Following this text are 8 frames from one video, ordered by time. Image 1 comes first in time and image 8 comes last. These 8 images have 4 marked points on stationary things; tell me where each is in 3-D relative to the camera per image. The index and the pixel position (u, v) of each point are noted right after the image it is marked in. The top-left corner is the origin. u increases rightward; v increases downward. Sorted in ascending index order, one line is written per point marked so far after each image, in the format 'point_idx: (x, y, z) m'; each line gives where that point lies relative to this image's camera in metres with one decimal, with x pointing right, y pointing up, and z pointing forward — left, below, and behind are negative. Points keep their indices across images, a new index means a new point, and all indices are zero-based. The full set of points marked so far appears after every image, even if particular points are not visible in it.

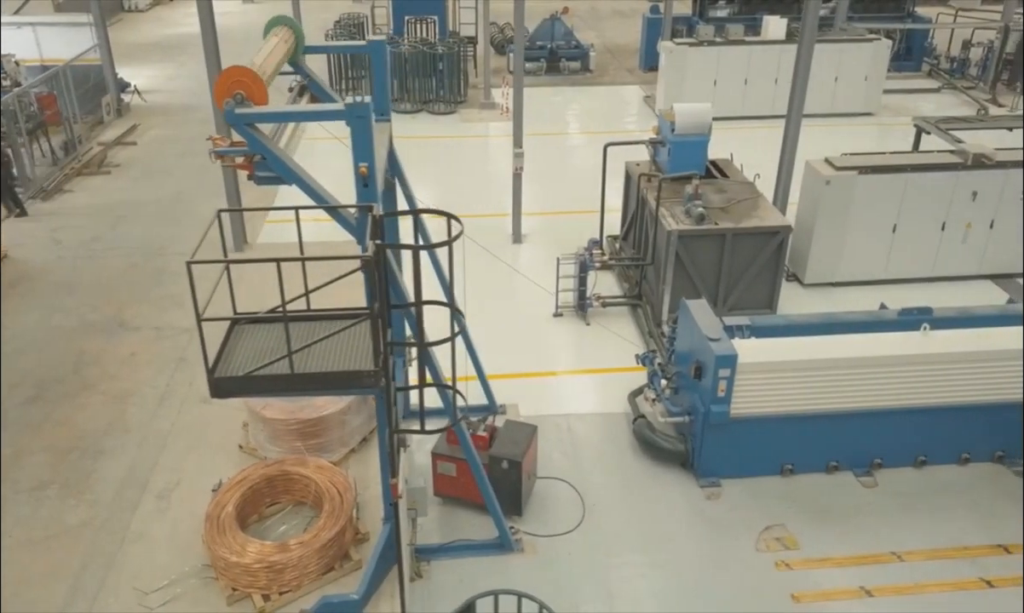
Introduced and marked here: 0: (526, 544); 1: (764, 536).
0: (+0.1, -1.9, +5.9) m
1: (+2.0, -1.9, +5.9) m
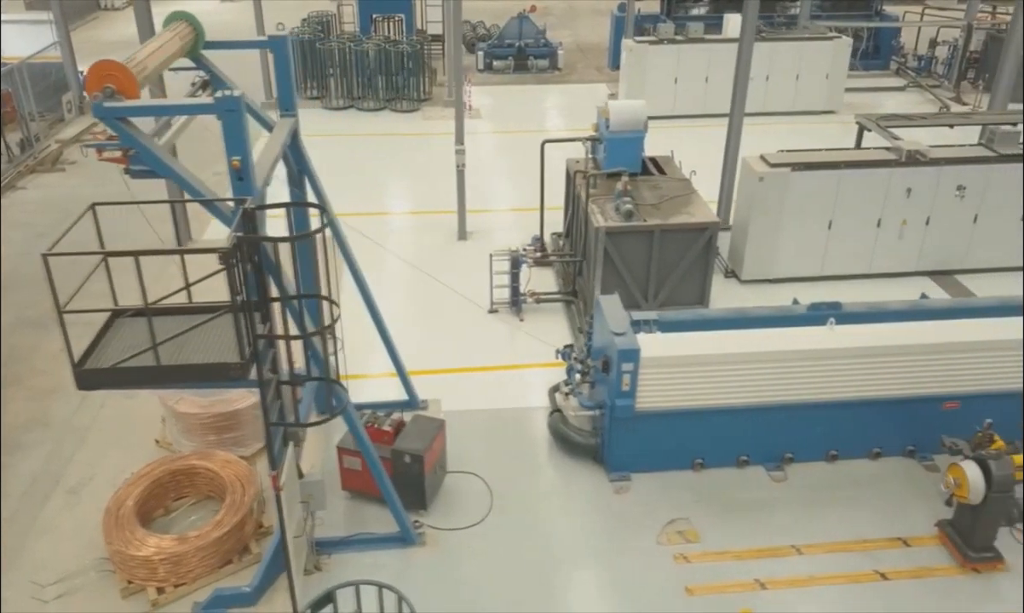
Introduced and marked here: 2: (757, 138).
0: (-0.7, -1.9, +5.9) m
1: (+1.2, -1.8, +6.0) m
2: (+4.8, +3.3, +14.3) m
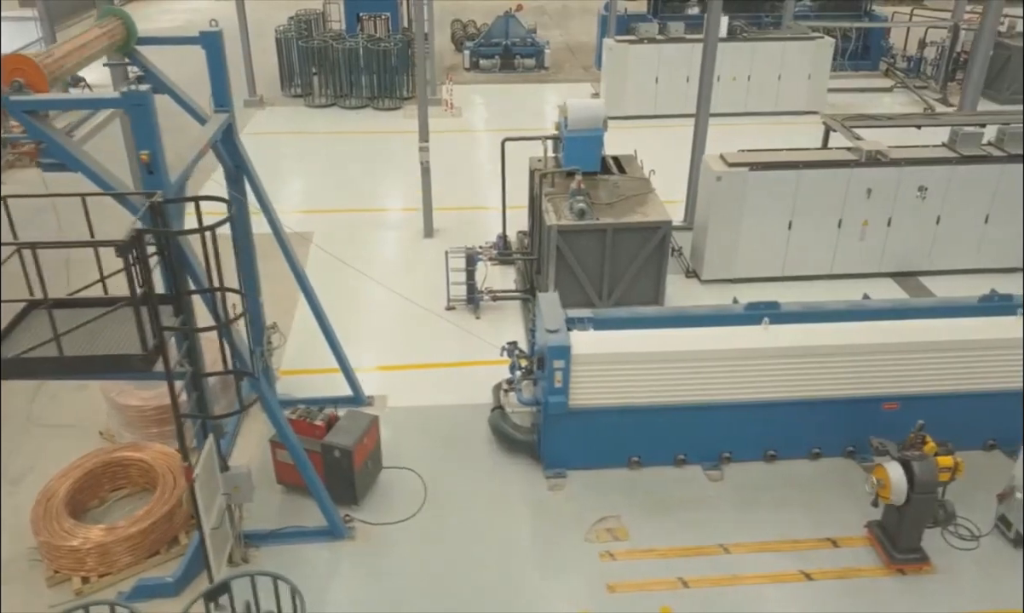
0: (-1.3, -1.8, +5.9) m
1: (+0.7, -1.8, +6.0) m
2: (+4.3, +3.3, +14.2) m
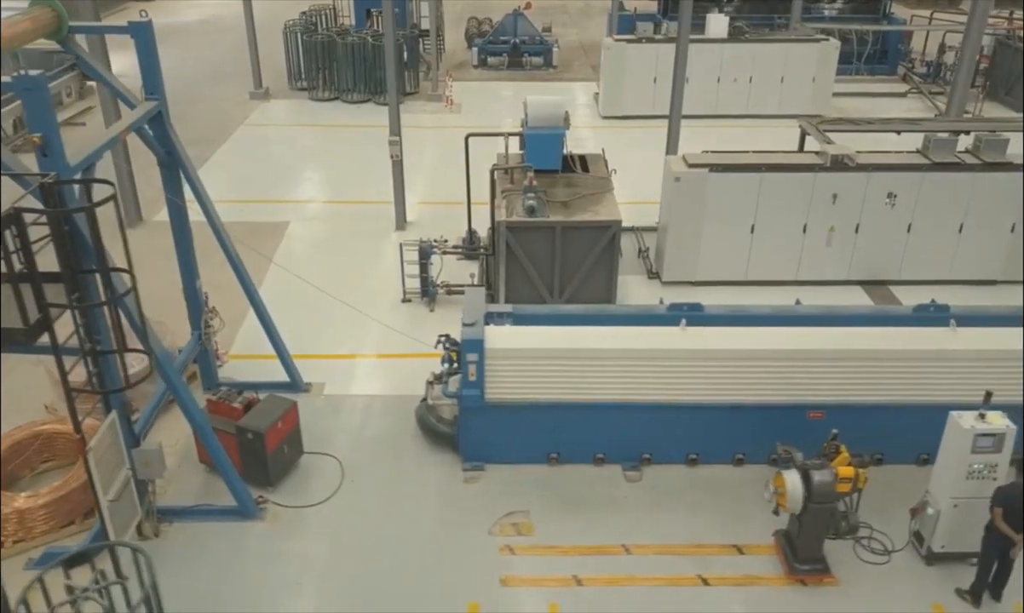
0: (-2.0, -1.7, +6.1) m
1: (-0.1, -1.8, +6.0) m
2: (+4.2, +3.2, +14.0) m
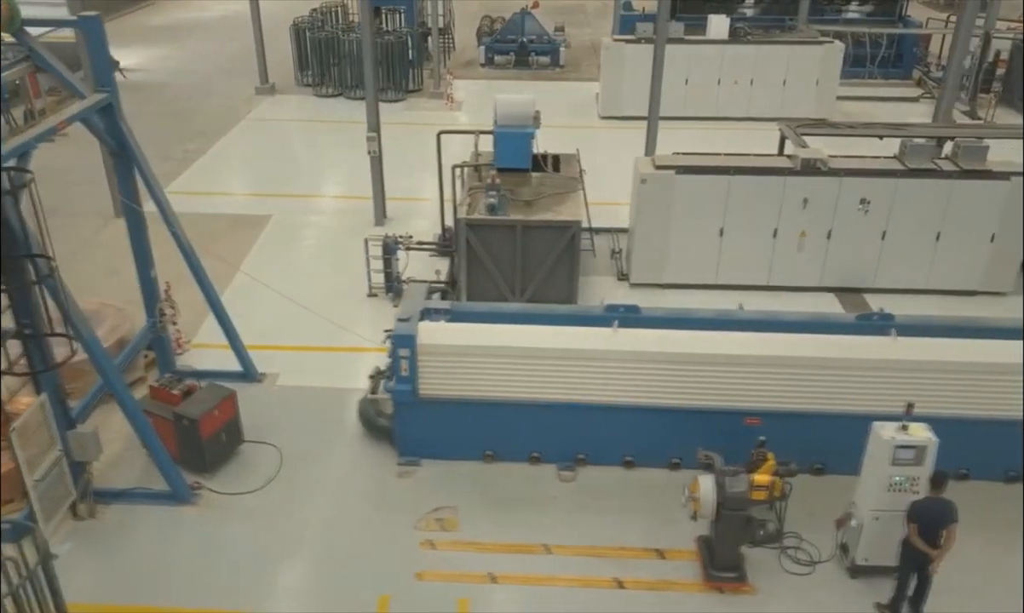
0: (-2.6, -1.6, +6.2) m
1: (-0.7, -1.7, +6.0) m
2: (+4.1, +3.1, +13.9) m
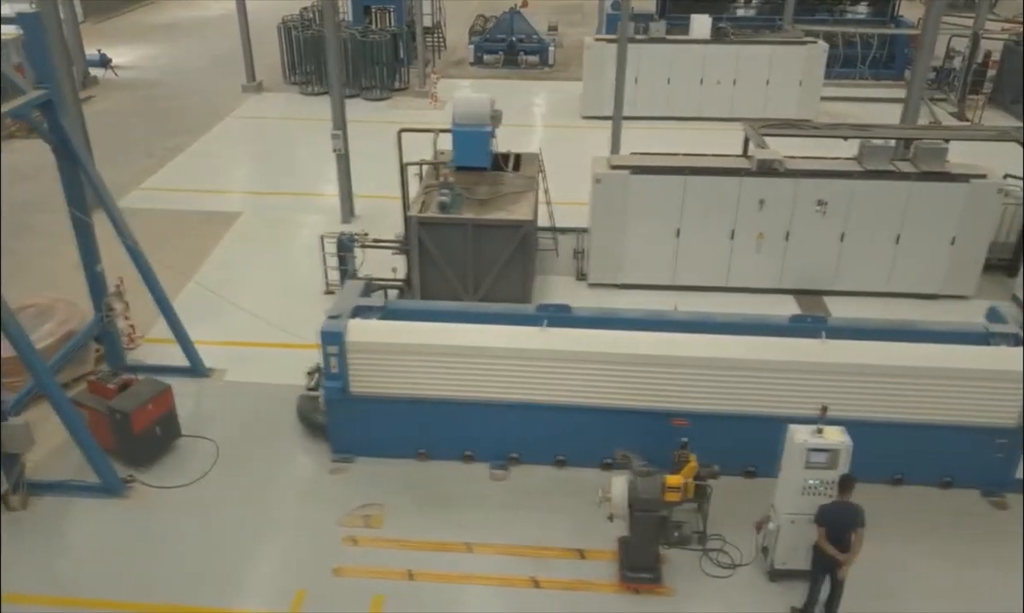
0: (-3.2, -1.6, +6.2) m
1: (-1.3, -1.7, +6.0) m
2: (+3.7, +3.1, +13.8) m
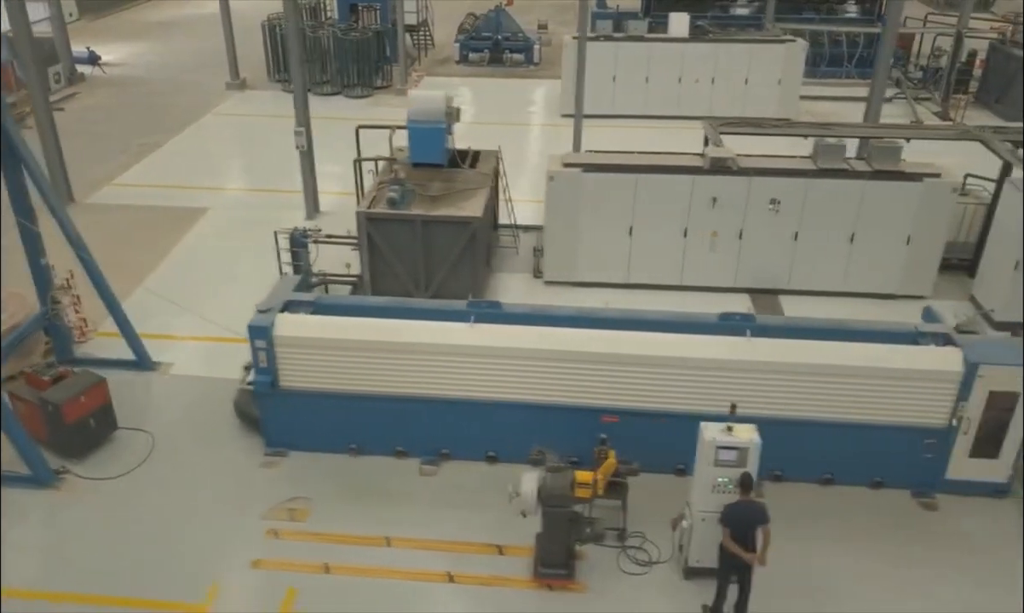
0: (-3.8, -1.5, +6.3) m
1: (-1.9, -1.7, +6.1) m
2: (+3.2, +3.1, +13.7) m
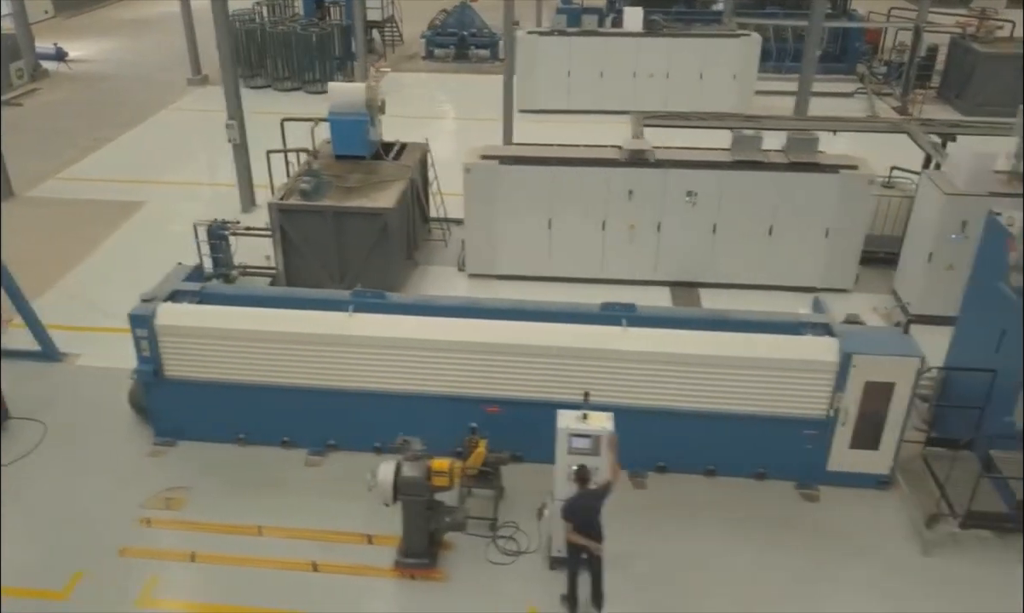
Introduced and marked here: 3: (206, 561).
0: (-4.8, -1.4, +6.3) m
1: (-2.9, -1.6, +6.1) m
2: (+2.3, +3.2, +13.7) m
3: (-2.3, -1.9, +5.5) m
